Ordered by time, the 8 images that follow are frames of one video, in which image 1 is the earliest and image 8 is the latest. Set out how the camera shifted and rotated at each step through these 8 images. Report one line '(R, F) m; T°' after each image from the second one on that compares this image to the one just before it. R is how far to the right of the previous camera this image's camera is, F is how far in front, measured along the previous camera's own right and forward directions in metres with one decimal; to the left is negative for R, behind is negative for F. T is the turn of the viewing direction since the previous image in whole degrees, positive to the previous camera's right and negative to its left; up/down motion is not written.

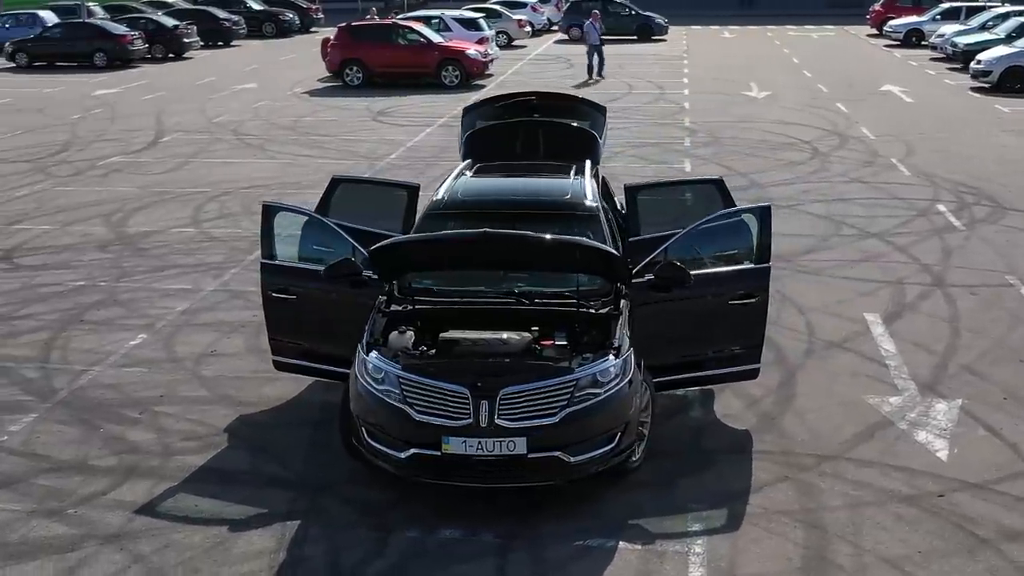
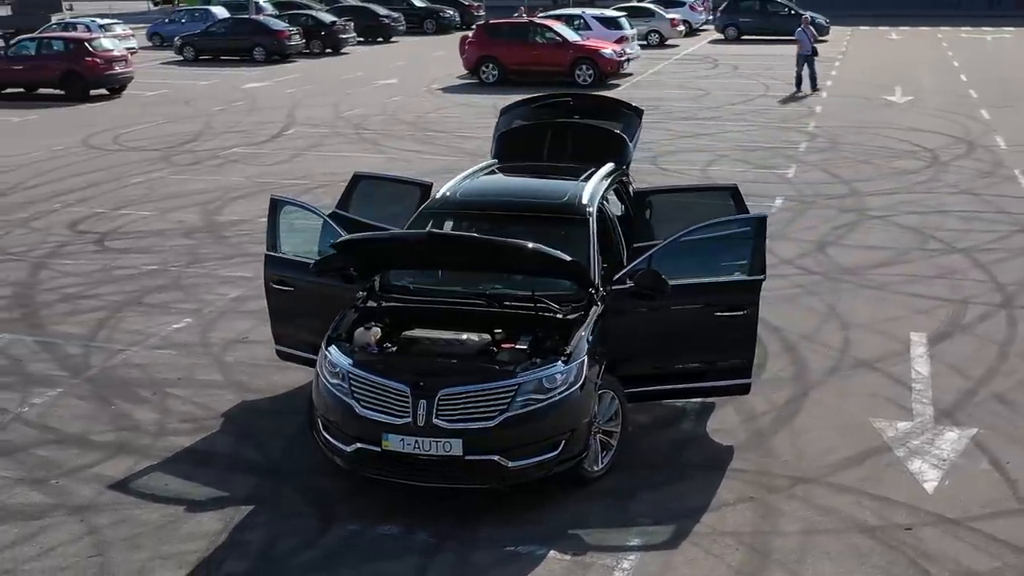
(+1.3, +0.1) m; -9°
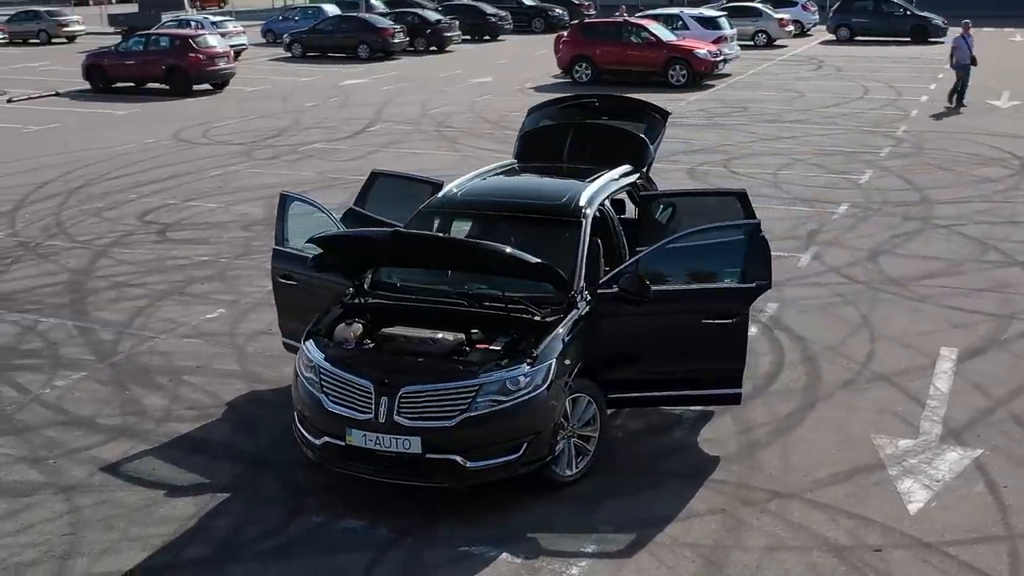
(+0.9, +0.1) m; -6°
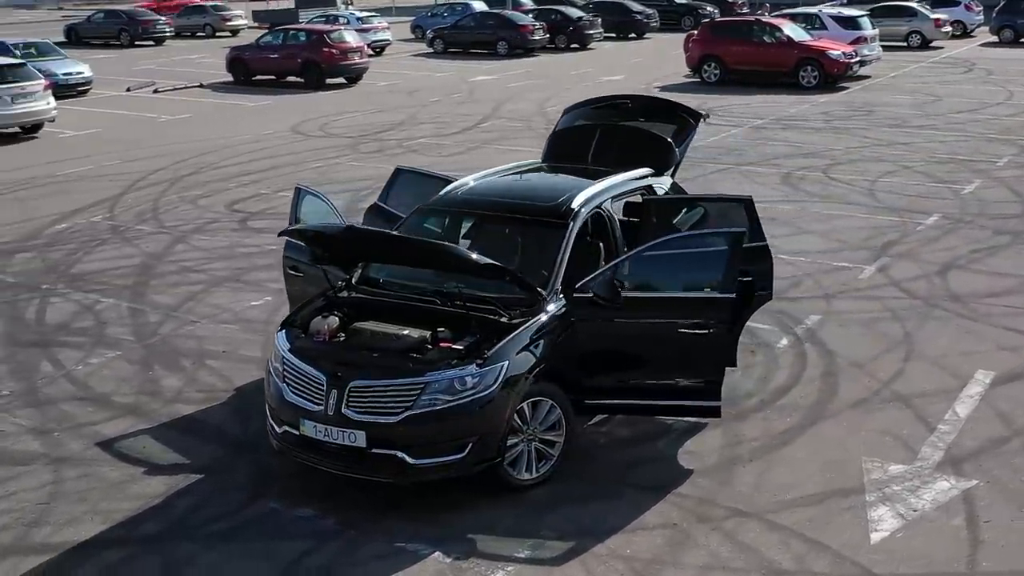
(+1.2, +0.1) m; -8°
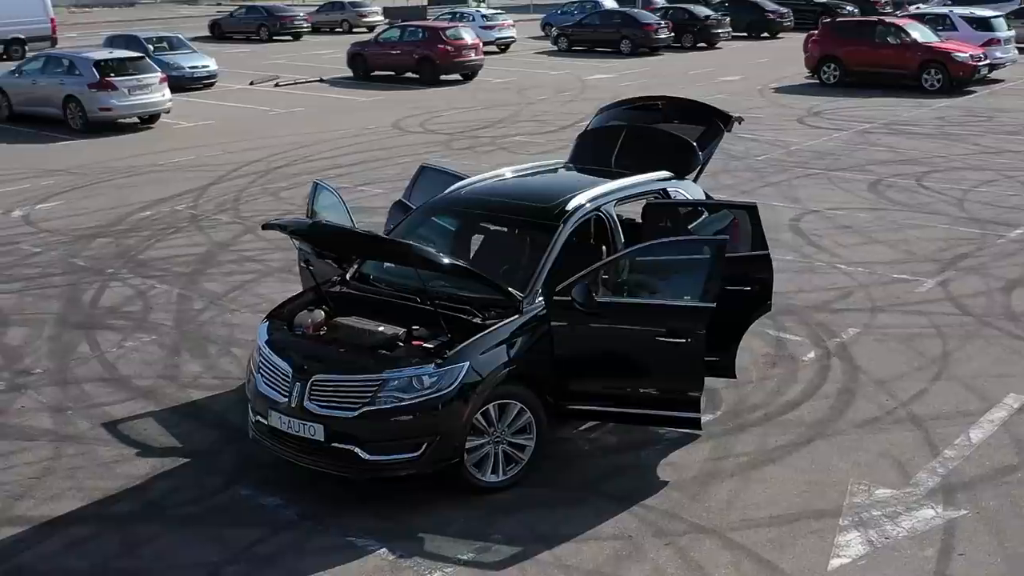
(+1.1, +0.1) m; -7°
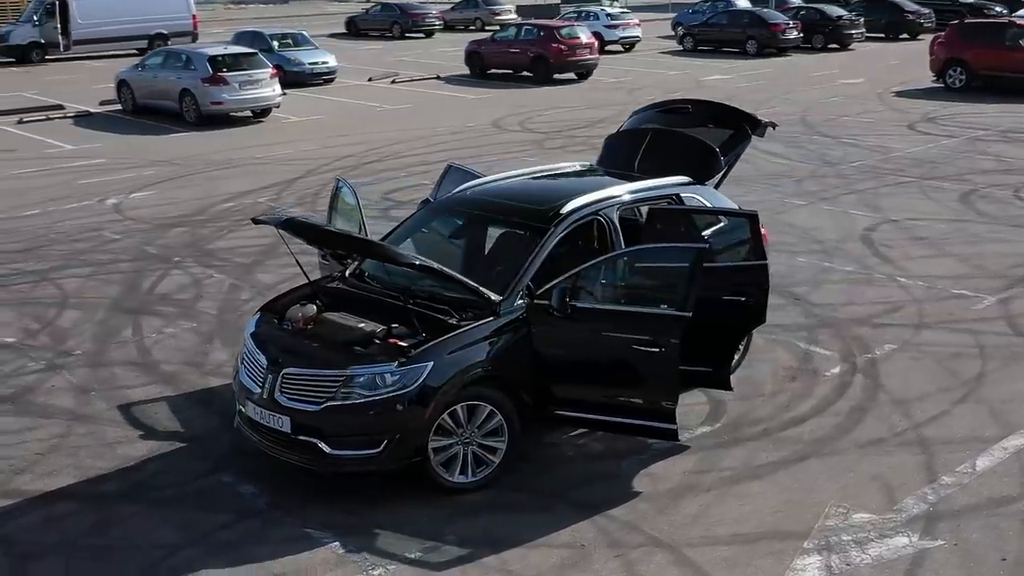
(+1.1, +0.1) m; -7°
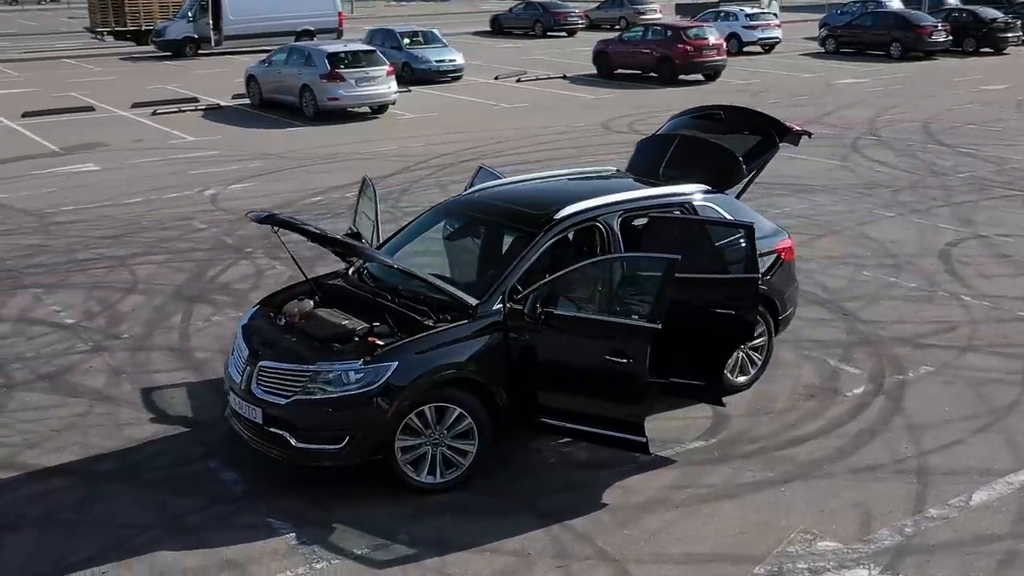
(+1.1, +0.1) m; -8°
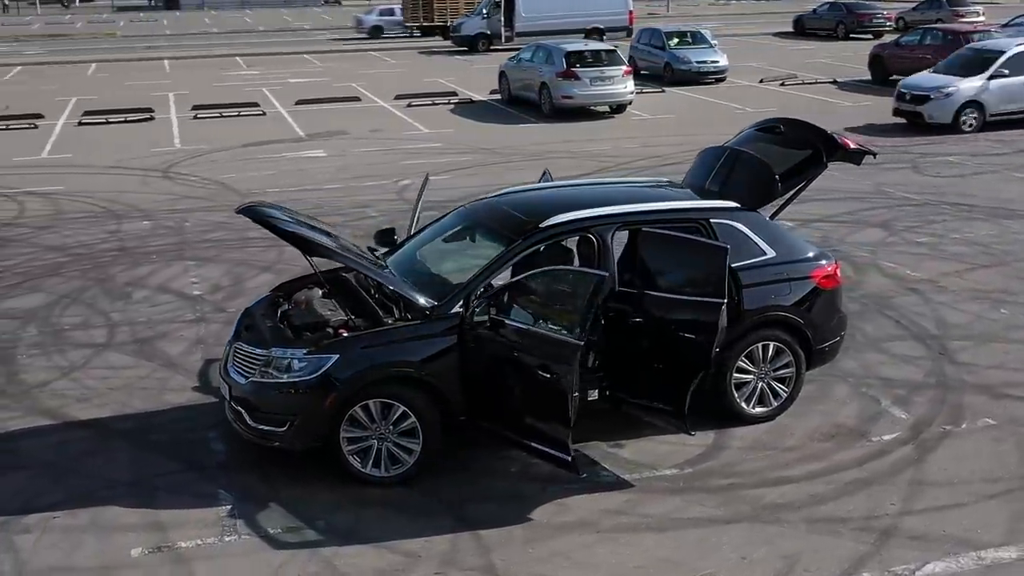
(+2.3, +0.3) m; -17°
